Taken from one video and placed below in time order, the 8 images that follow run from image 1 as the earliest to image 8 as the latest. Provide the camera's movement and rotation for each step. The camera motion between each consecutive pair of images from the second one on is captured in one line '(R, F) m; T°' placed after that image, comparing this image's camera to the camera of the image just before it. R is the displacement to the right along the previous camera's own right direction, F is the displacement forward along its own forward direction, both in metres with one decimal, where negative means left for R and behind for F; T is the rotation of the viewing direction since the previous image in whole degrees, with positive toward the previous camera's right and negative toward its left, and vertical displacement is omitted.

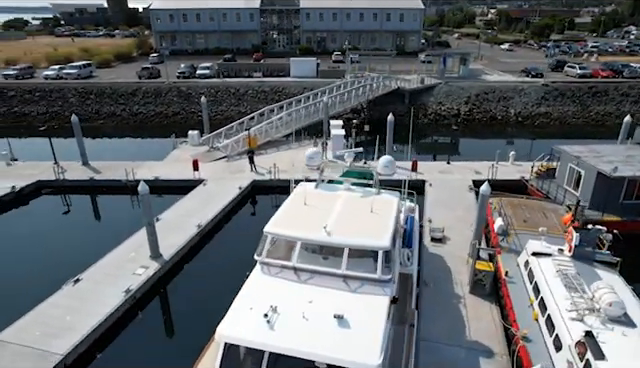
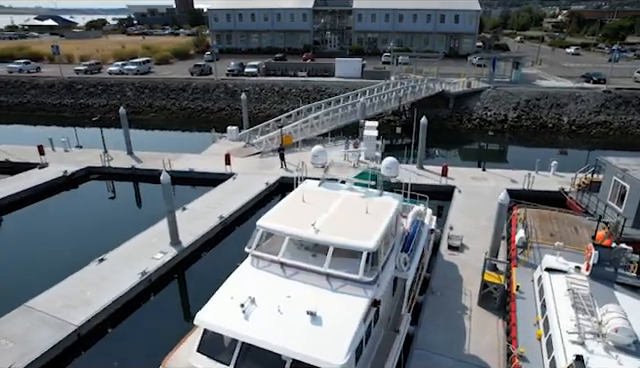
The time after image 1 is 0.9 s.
(+1.1, 0.0) m; -7°
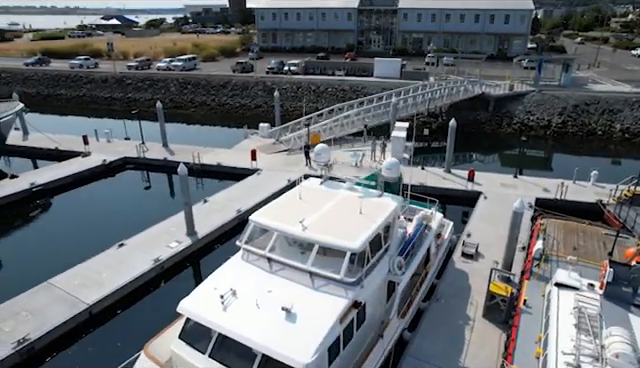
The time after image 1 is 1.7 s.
(+1.0, +0.1) m; -6°
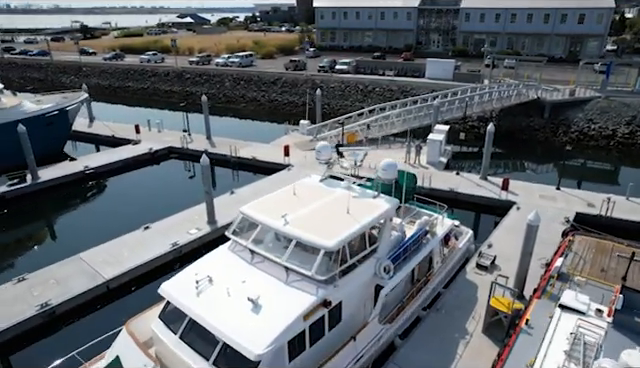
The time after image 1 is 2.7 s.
(+1.3, +0.1) m; -8°
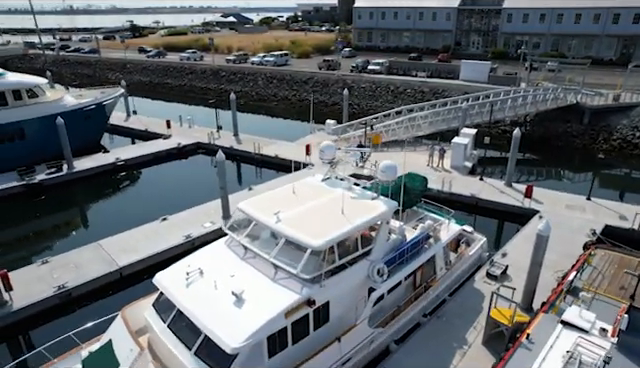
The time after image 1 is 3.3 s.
(+0.8, 0.0) m; -5°
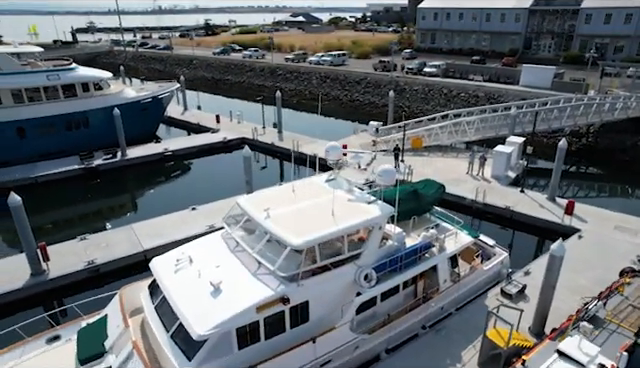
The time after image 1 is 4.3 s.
(+1.3, +0.1) m; -9°
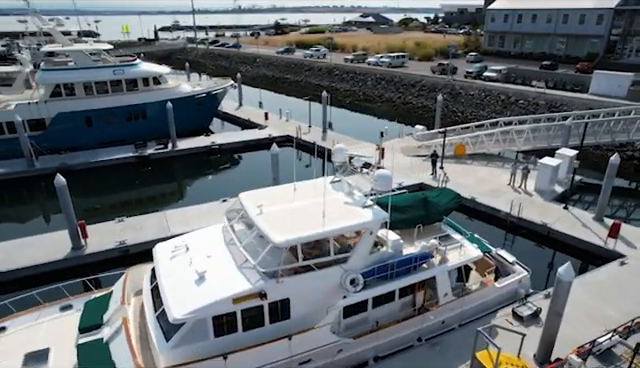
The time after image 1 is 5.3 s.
(+1.3, 0.0) m; -9°
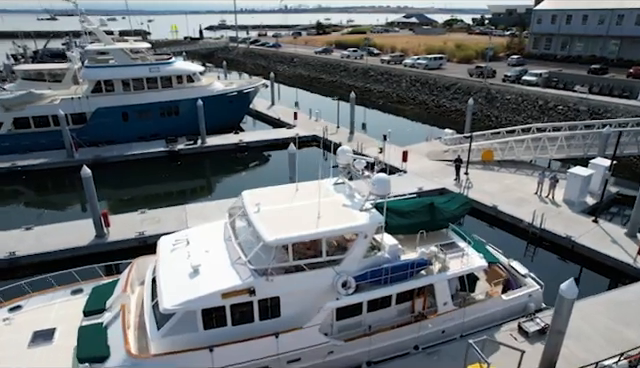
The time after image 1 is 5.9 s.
(+0.8, 0.0) m; -5°
